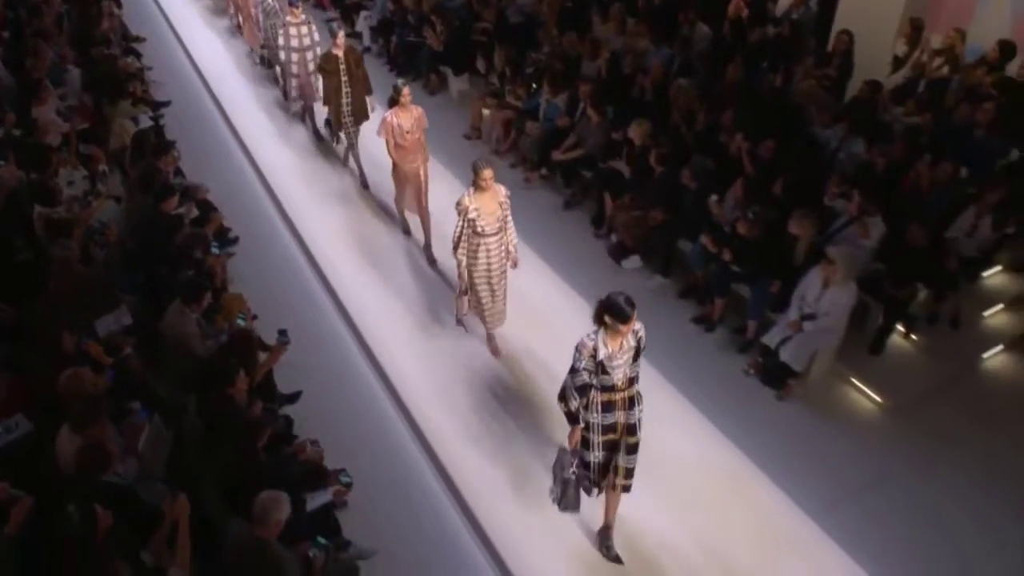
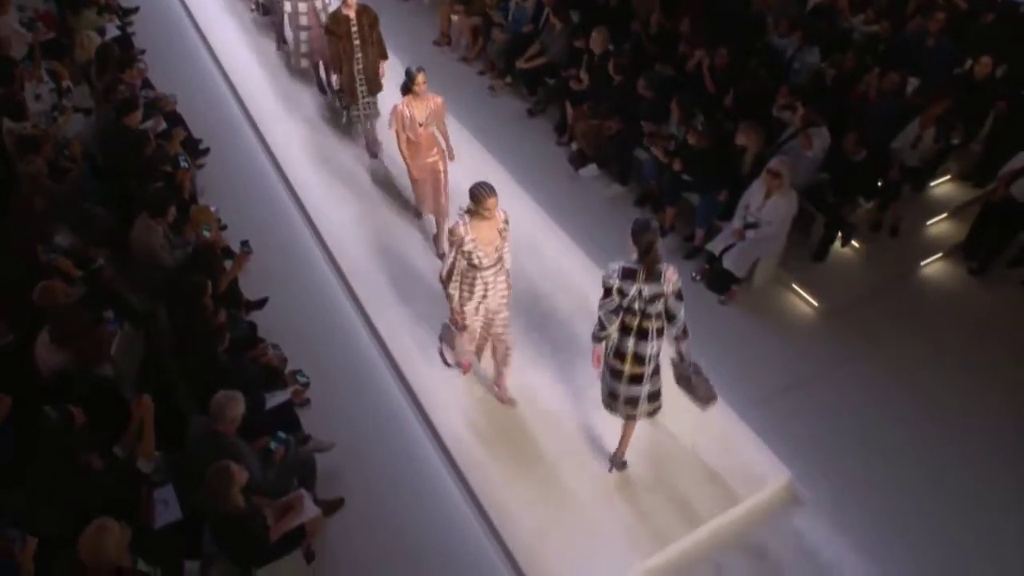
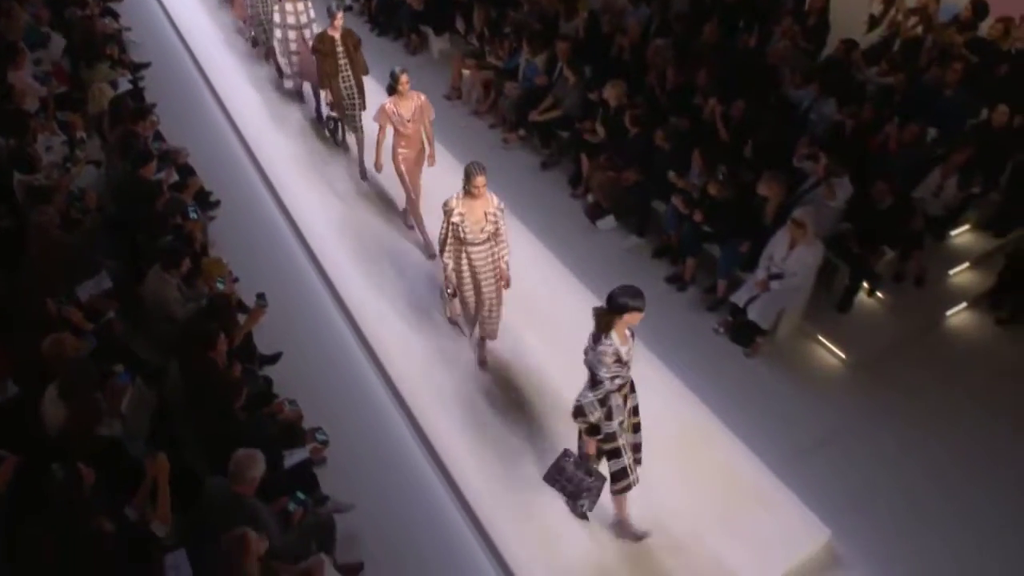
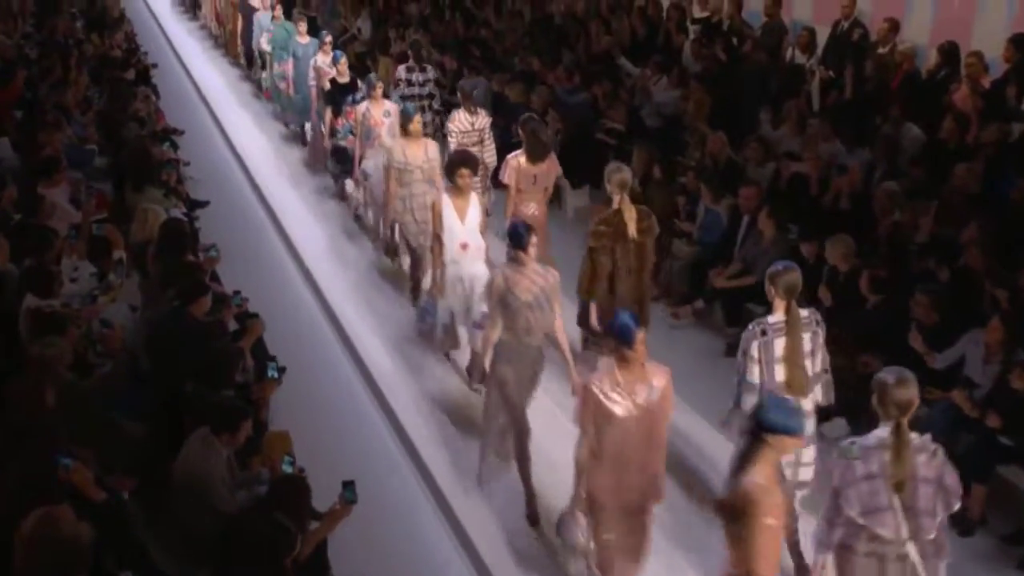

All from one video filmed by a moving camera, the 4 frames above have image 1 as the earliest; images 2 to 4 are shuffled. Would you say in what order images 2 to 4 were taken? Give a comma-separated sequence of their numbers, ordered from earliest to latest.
3, 2, 4
